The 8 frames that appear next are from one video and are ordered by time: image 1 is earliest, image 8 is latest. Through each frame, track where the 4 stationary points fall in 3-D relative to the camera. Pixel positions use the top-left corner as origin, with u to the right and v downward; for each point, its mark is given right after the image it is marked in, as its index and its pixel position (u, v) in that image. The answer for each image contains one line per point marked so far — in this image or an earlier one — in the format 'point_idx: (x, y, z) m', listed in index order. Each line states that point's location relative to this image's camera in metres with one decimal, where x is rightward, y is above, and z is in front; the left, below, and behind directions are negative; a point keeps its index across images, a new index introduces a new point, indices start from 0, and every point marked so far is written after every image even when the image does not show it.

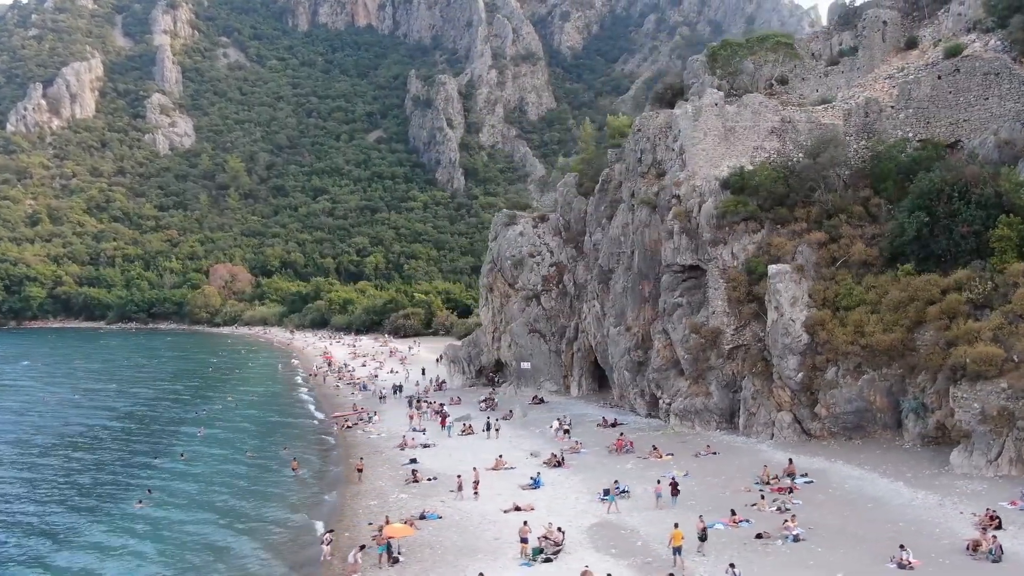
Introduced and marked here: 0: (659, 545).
0: (+3.0, -5.3, +18.7) m
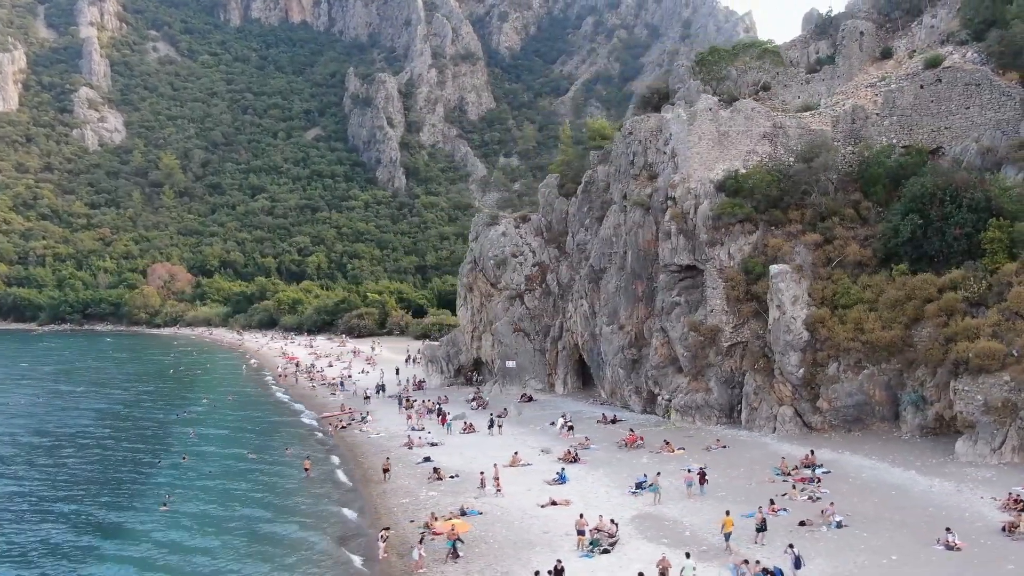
0: (+4.2, -5.2, +19.5) m
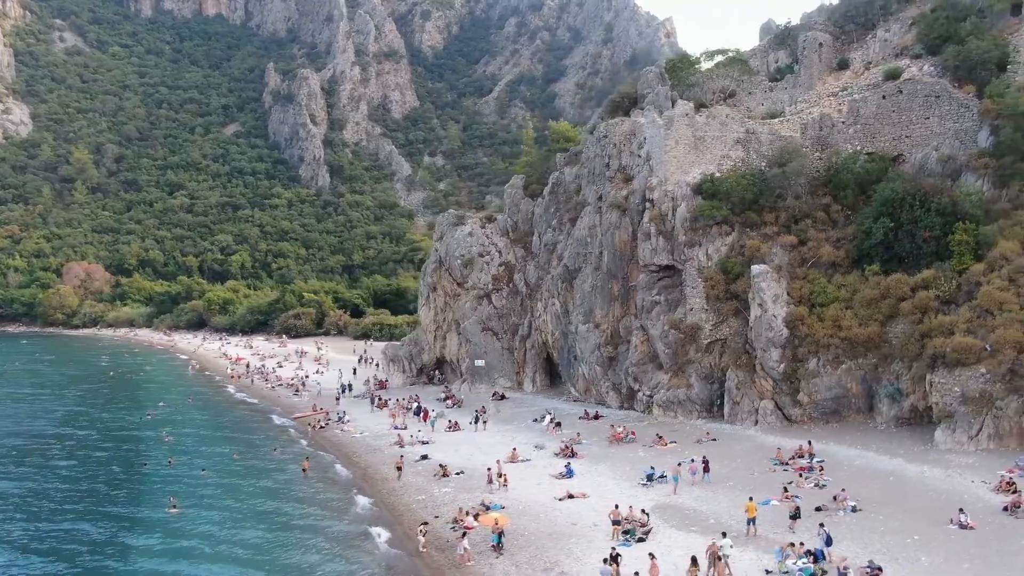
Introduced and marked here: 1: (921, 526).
0: (+4.9, -5.2, +20.4) m
1: (+8.4, -4.9, +18.8) m
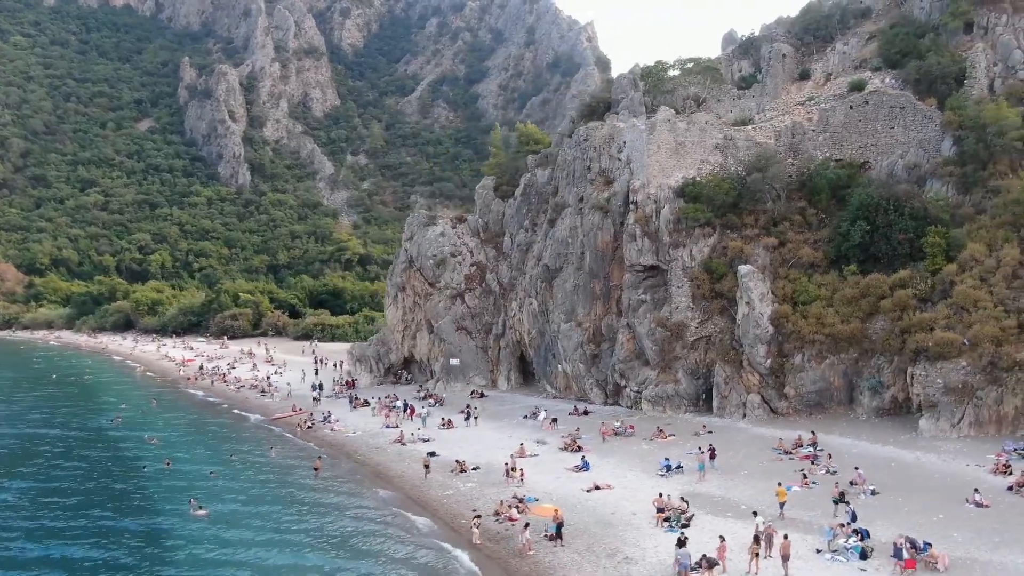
0: (+5.9, -5.2, +21.7) m
1: (+9.6, -4.9, +20.4) m
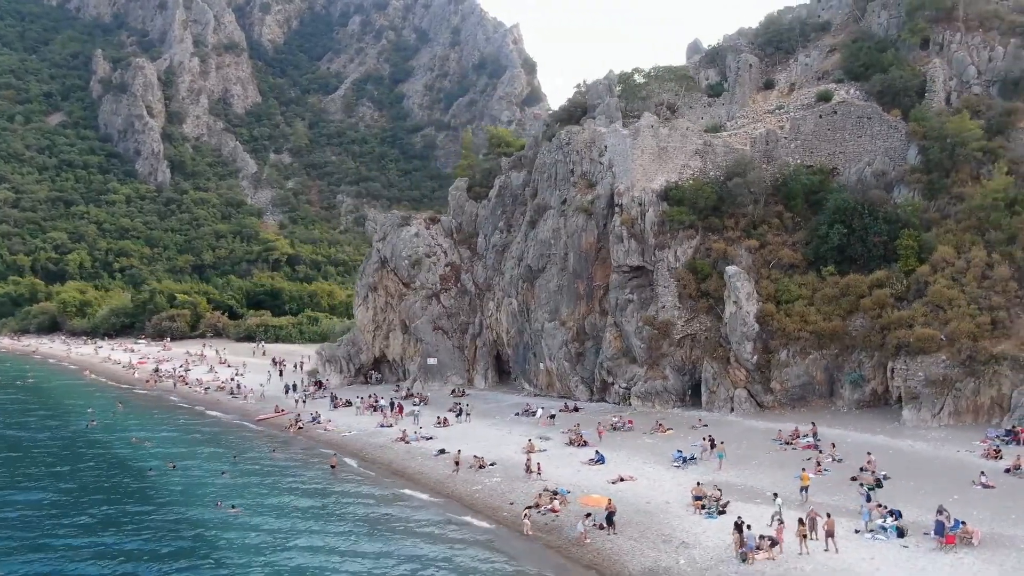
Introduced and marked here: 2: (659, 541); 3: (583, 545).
0: (+6.9, -5.2, +23.1) m
1: (+10.6, -4.8, +22.2) m
2: (+3.2, -5.4, +19.5) m
3: (+1.6, -5.6, +19.9) m
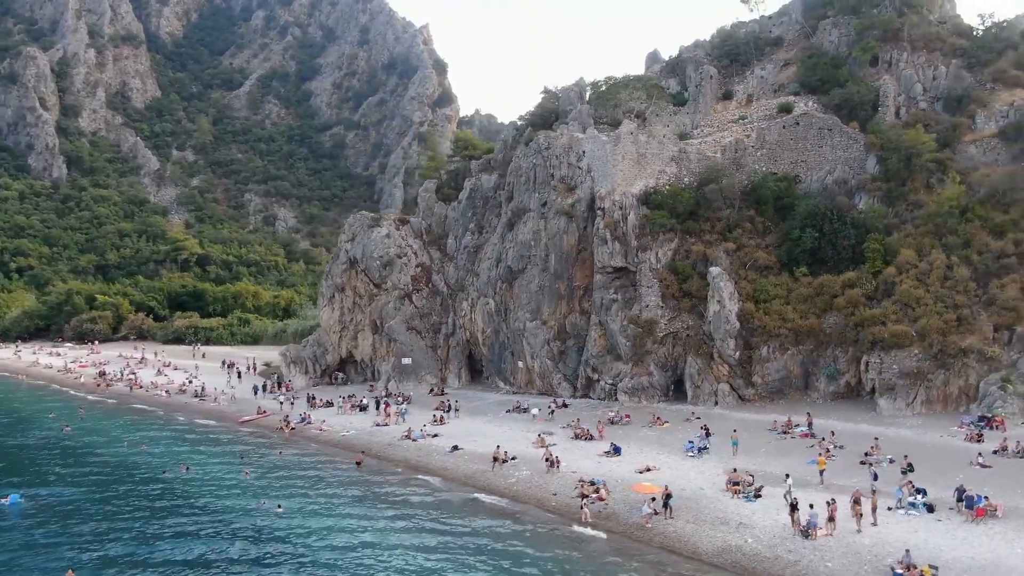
0: (+8.0, -5.2, +24.9) m
1: (+11.8, -4.8, +24.5) m
2: (+4.7, -5.4, +21.0) m
3: (+3.1, -5.6, +21.2) m
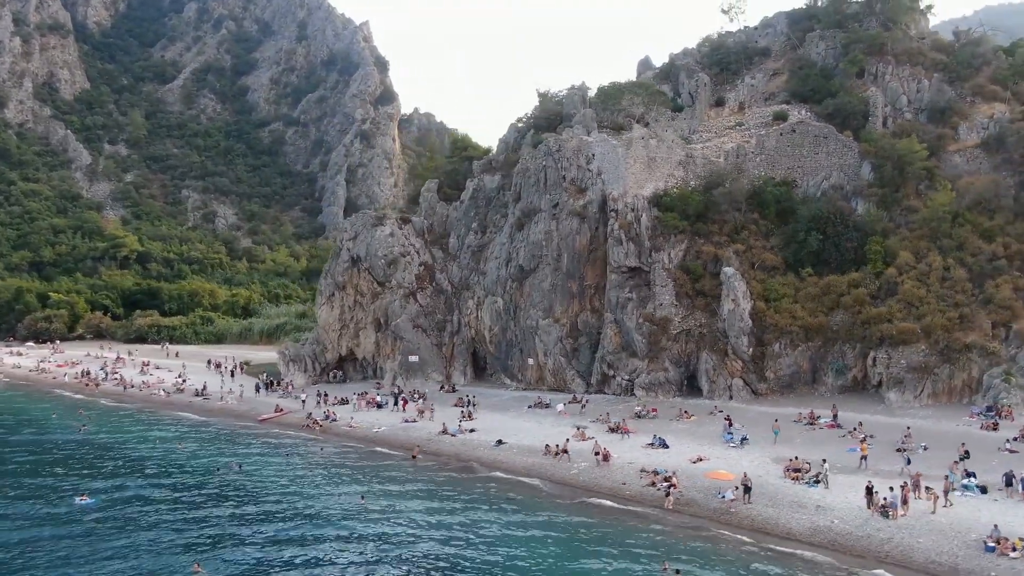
0: (+9.9, -5.2, +26.7) m
1: (+13.8, -4.8, +26.6) m
2: (+7.0, -5.4, +22.5) m
3: (+5.3, -5.6, +22.5) m
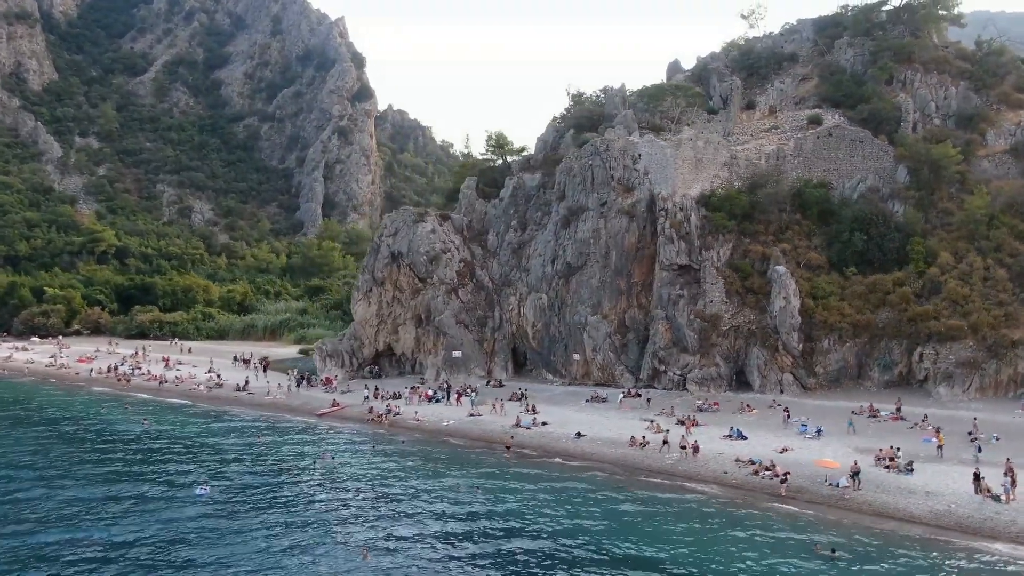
0: (+12.9, -5.1, +28.0) m
1: (+16.8, -4.8, +28.1) m
2: (+10.2, -5.3, +23.7) m
3: (+8.5, -5.5, +23.6) m
